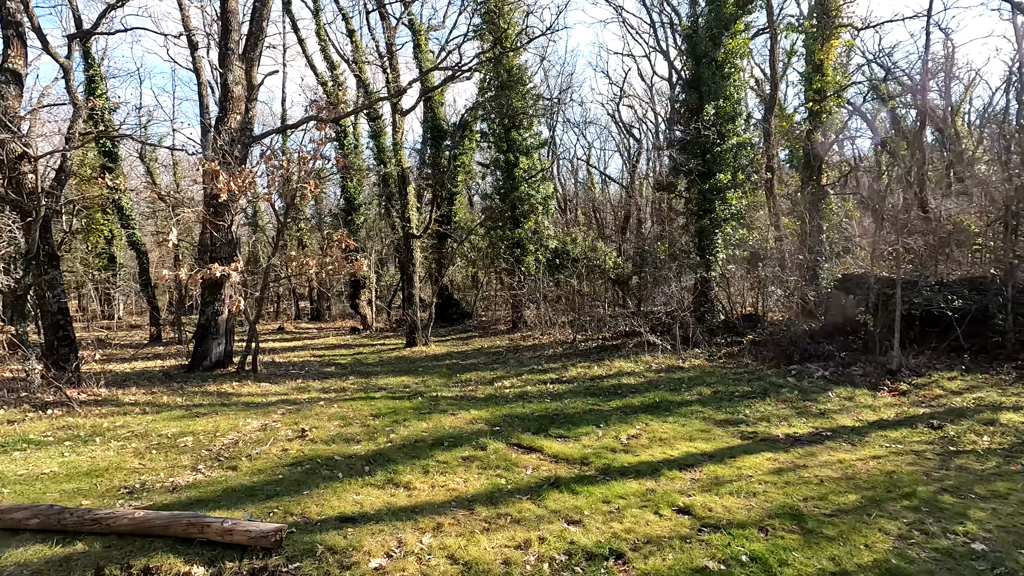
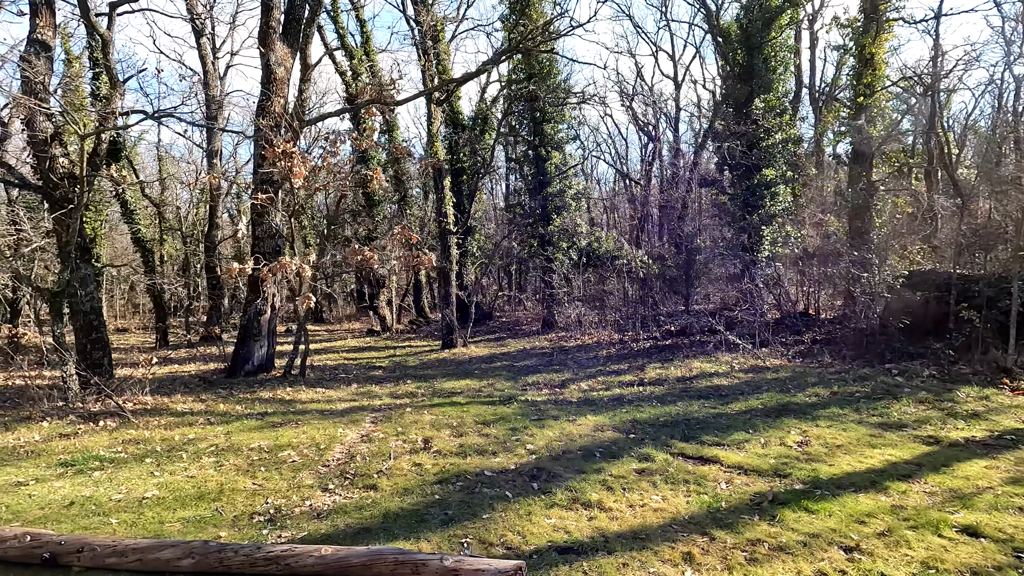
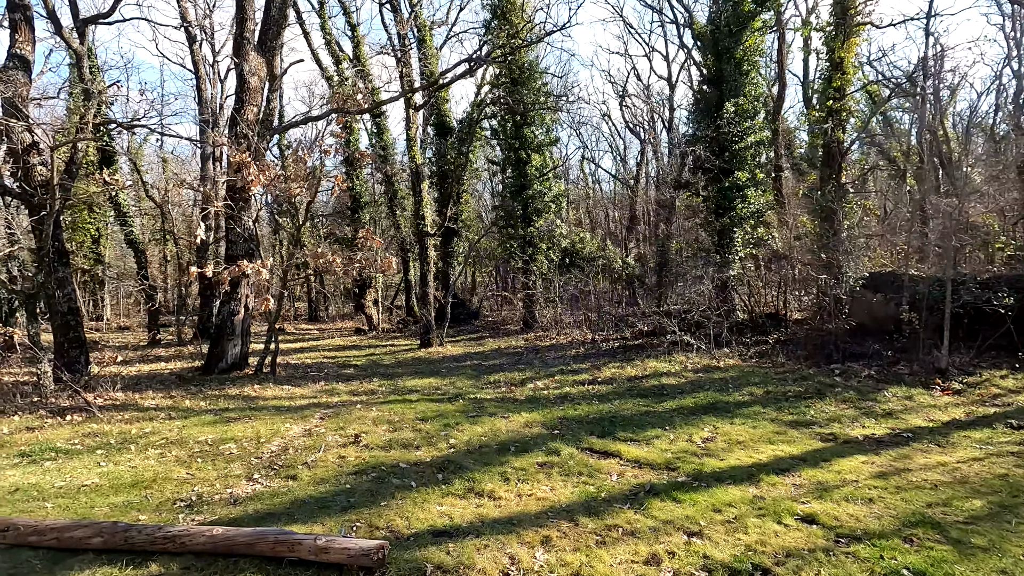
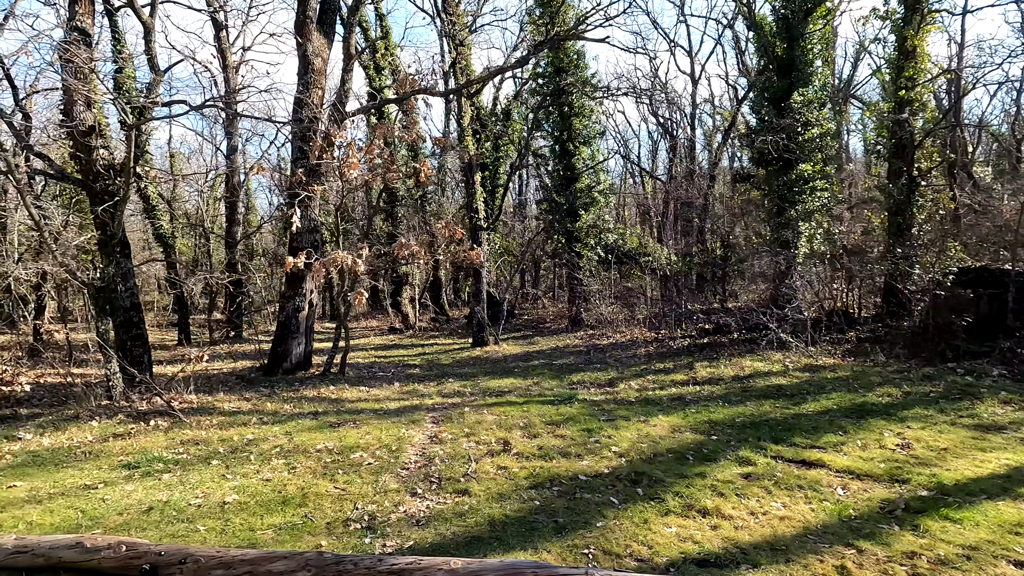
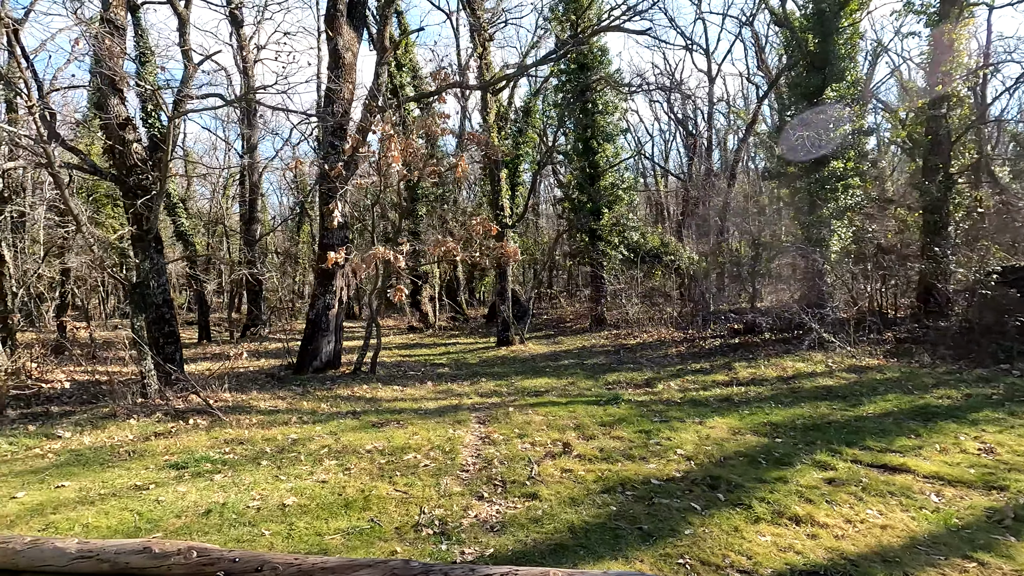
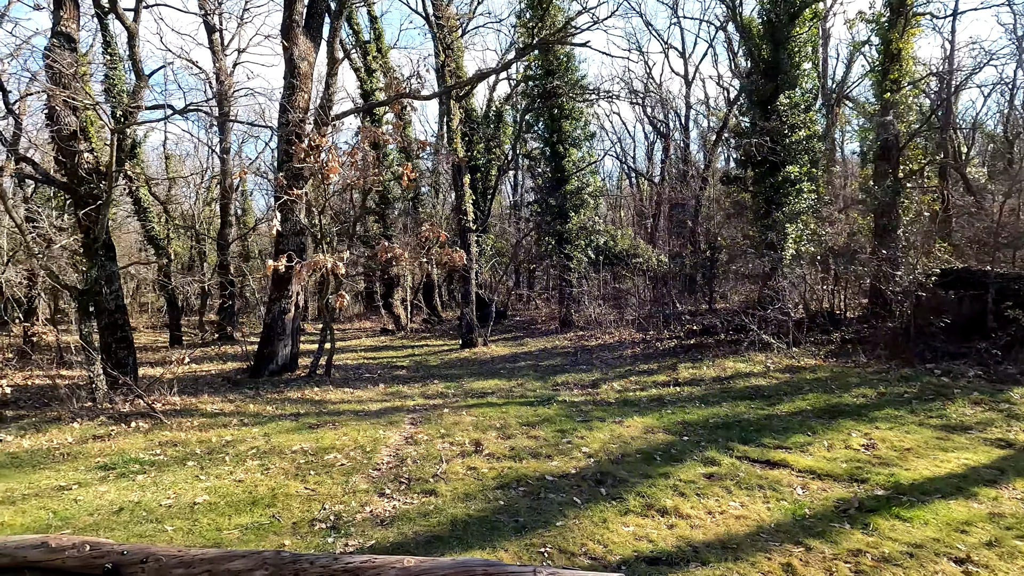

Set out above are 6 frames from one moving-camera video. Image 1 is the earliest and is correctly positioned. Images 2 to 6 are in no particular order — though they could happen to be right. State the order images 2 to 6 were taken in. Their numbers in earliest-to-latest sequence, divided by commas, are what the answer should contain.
3, 2, 6, 4, 5
